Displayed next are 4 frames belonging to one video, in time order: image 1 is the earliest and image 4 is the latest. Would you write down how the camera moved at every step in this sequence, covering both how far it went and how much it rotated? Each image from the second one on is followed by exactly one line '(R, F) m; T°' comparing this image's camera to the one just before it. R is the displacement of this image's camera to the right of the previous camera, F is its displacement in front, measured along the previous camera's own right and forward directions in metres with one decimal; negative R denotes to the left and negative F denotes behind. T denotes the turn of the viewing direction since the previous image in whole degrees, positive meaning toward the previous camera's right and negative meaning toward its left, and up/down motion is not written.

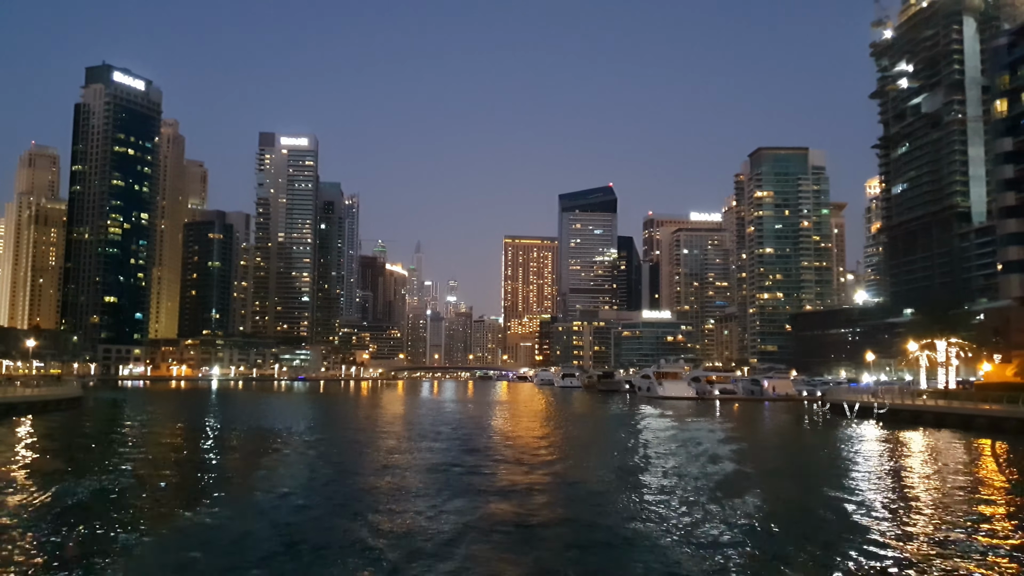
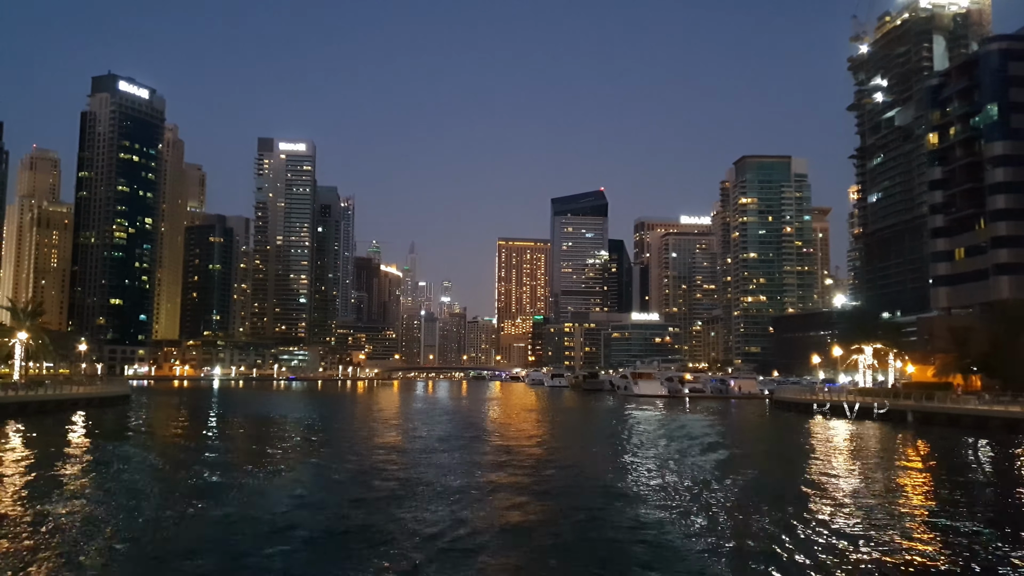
(+0.3, -7.0) m; 0°
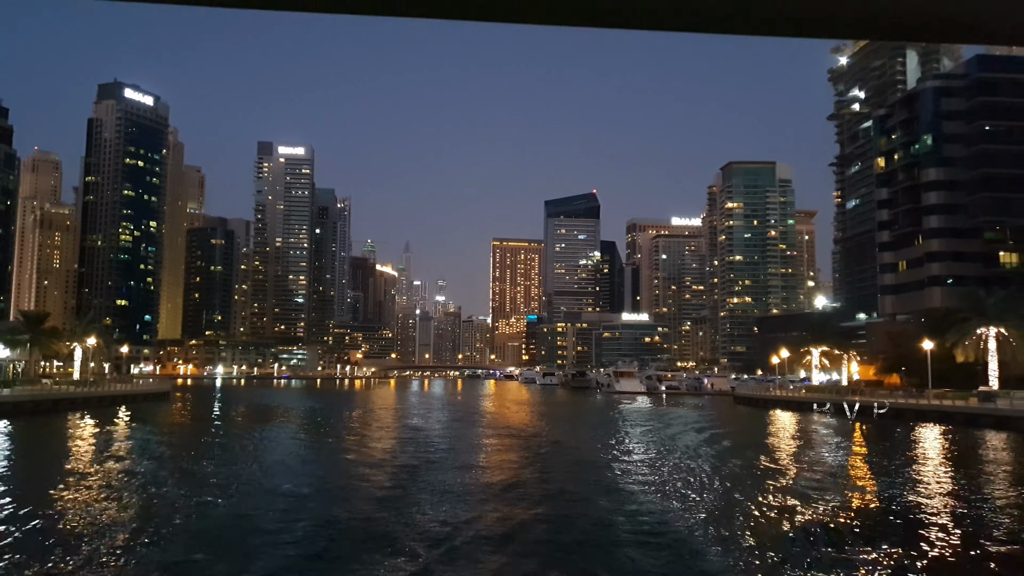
(+0.2, -7.0) m; 0°
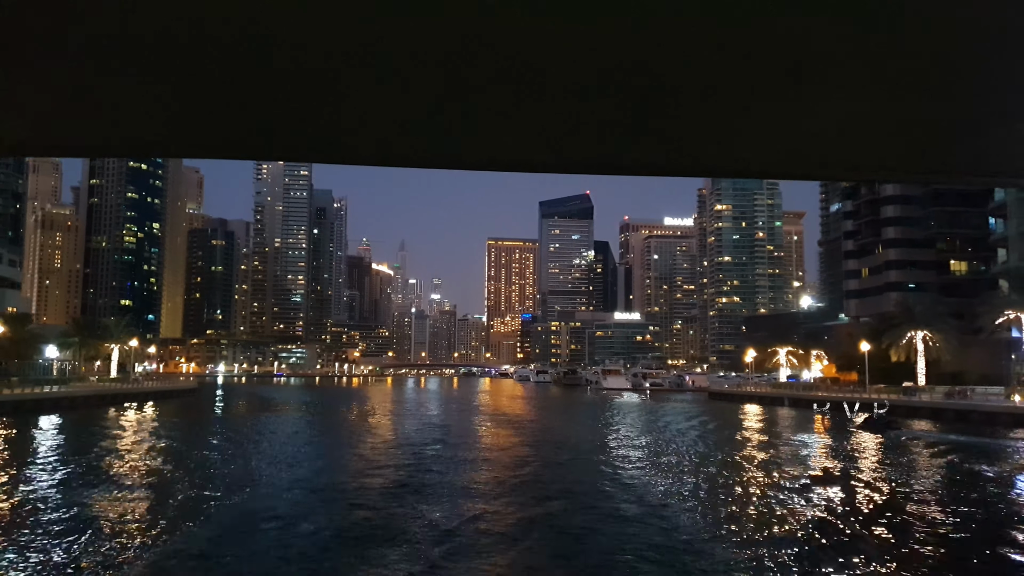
(0.0, -5.7) m; 0°
